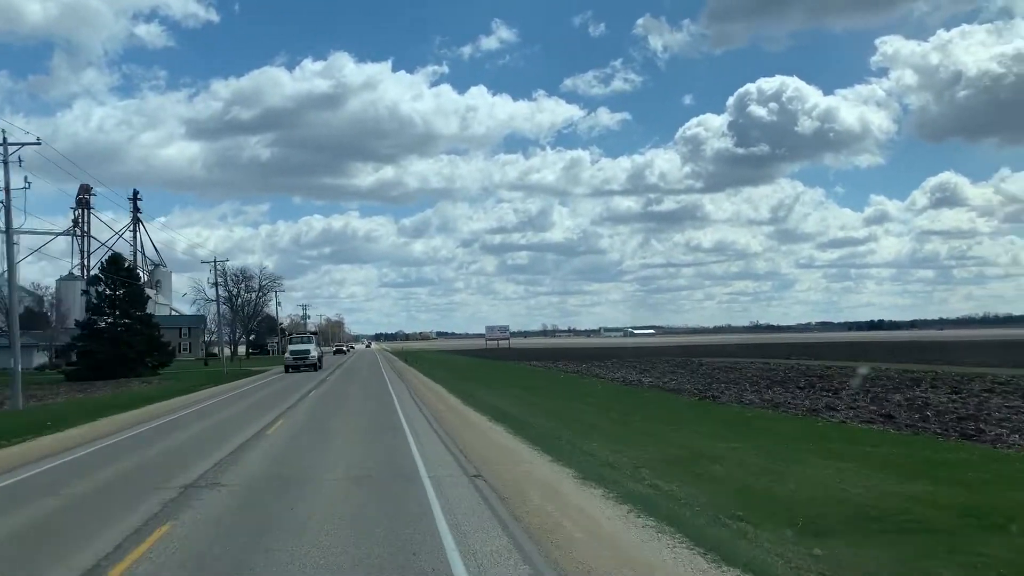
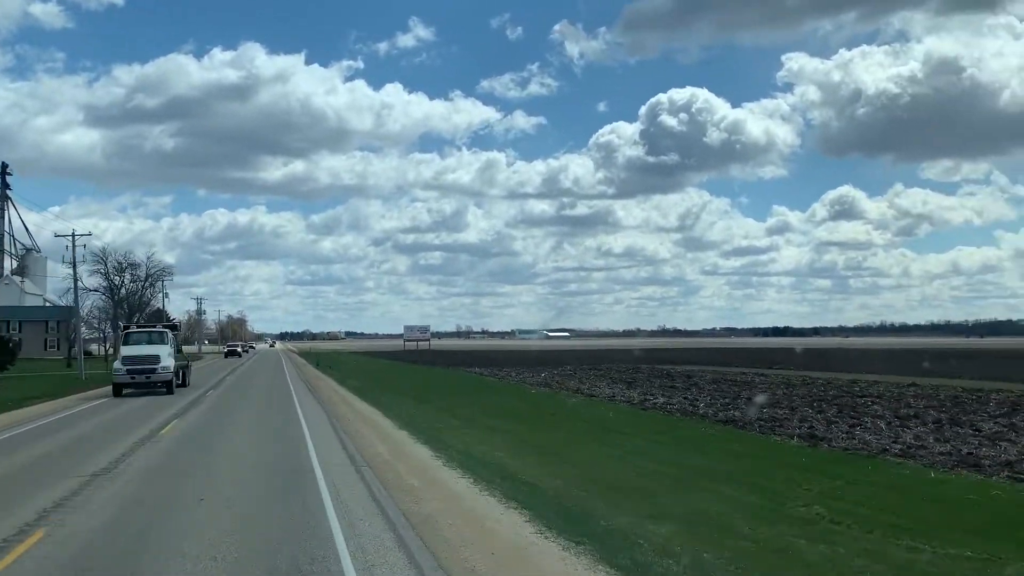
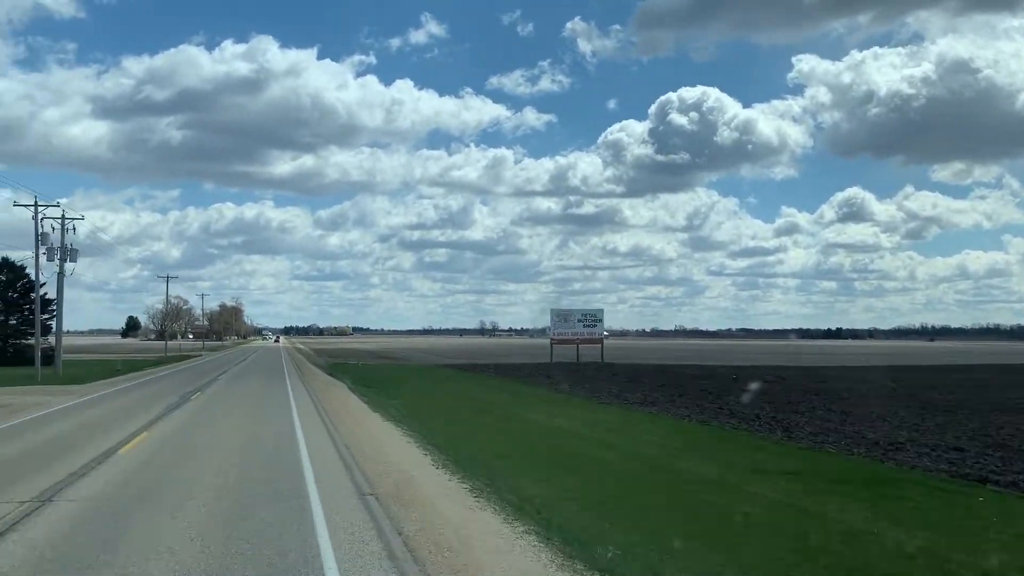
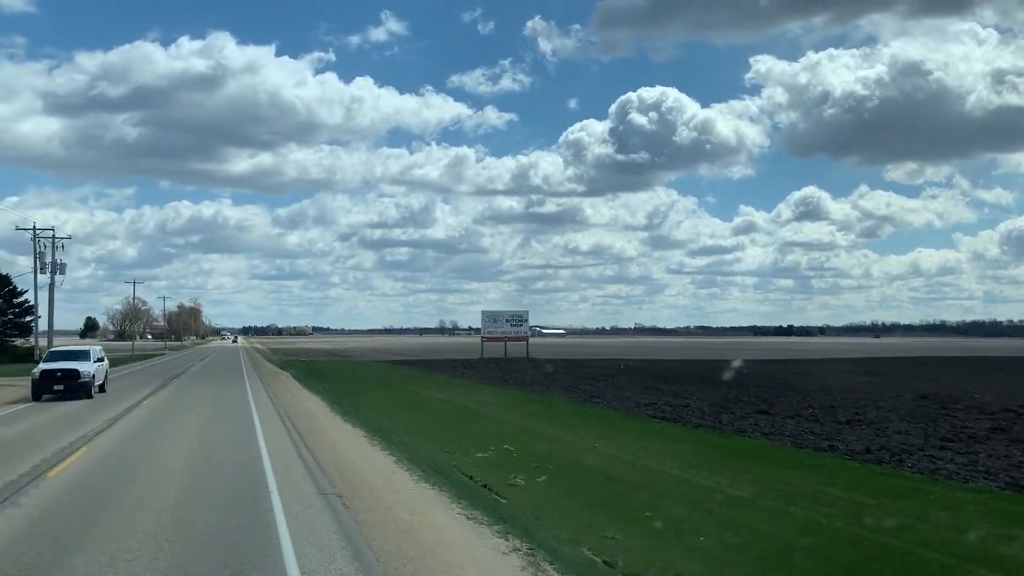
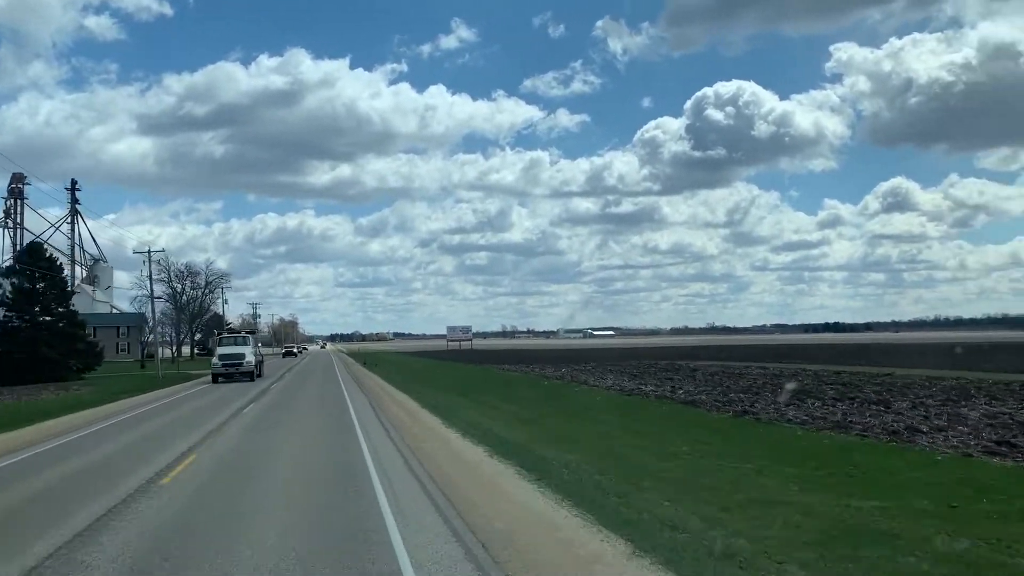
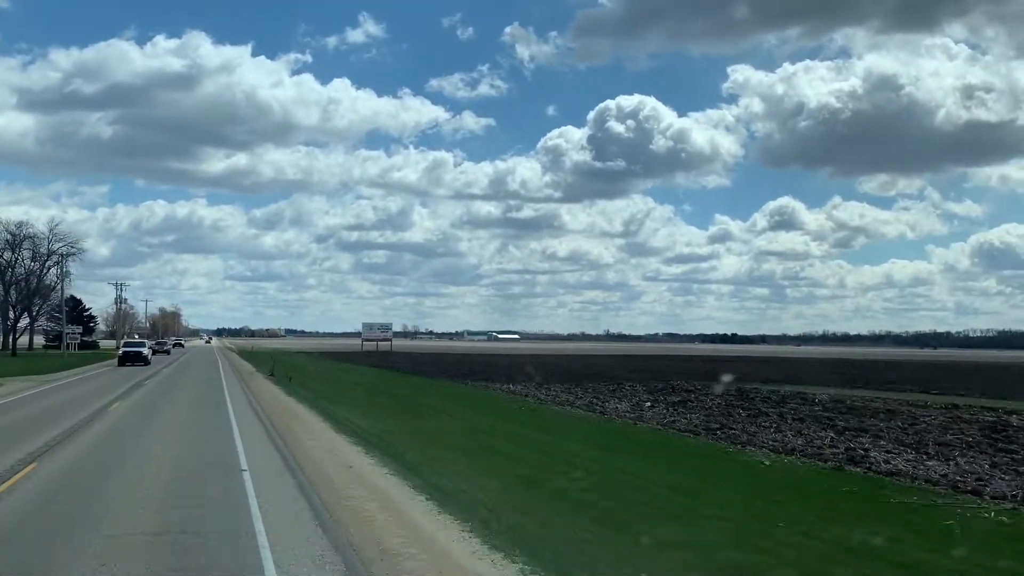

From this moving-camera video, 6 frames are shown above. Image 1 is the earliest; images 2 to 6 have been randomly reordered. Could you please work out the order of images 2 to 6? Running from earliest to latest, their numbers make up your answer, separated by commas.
5, 2, 6, 4, 3
